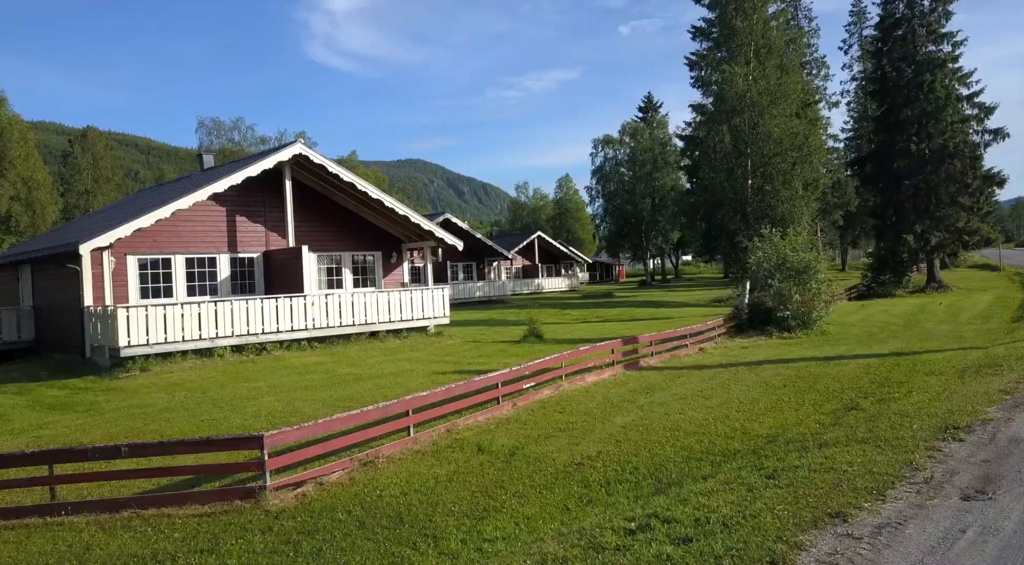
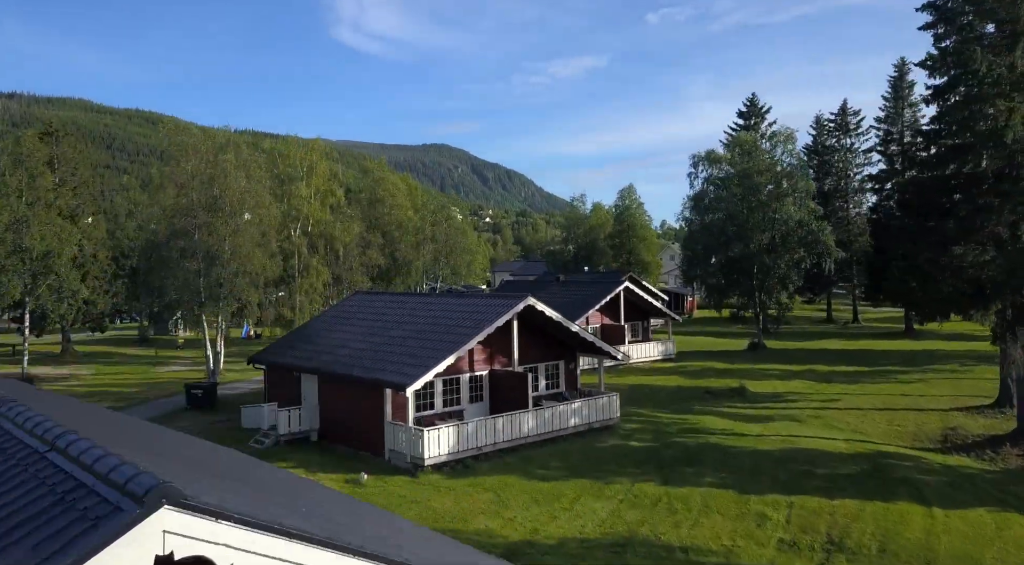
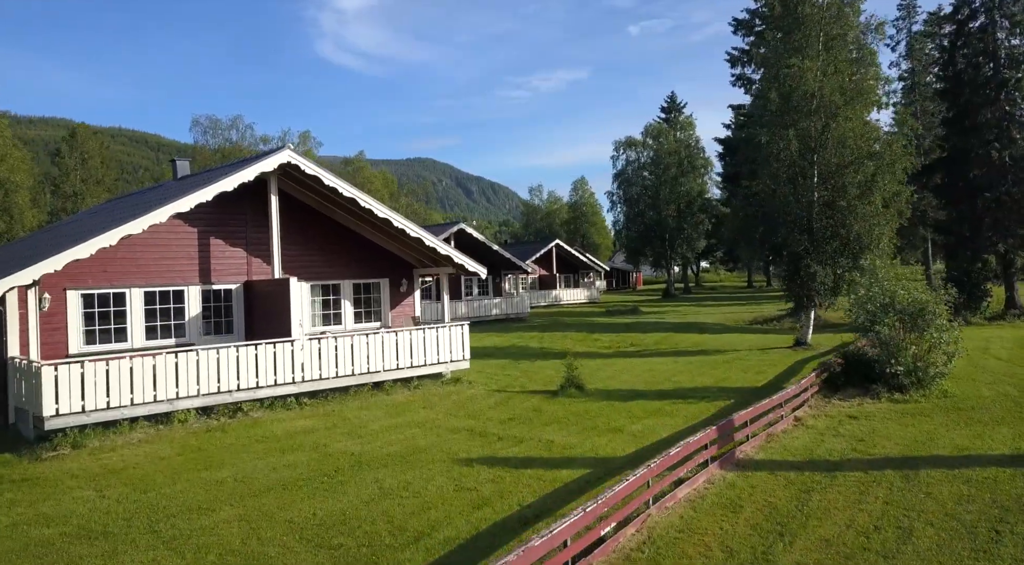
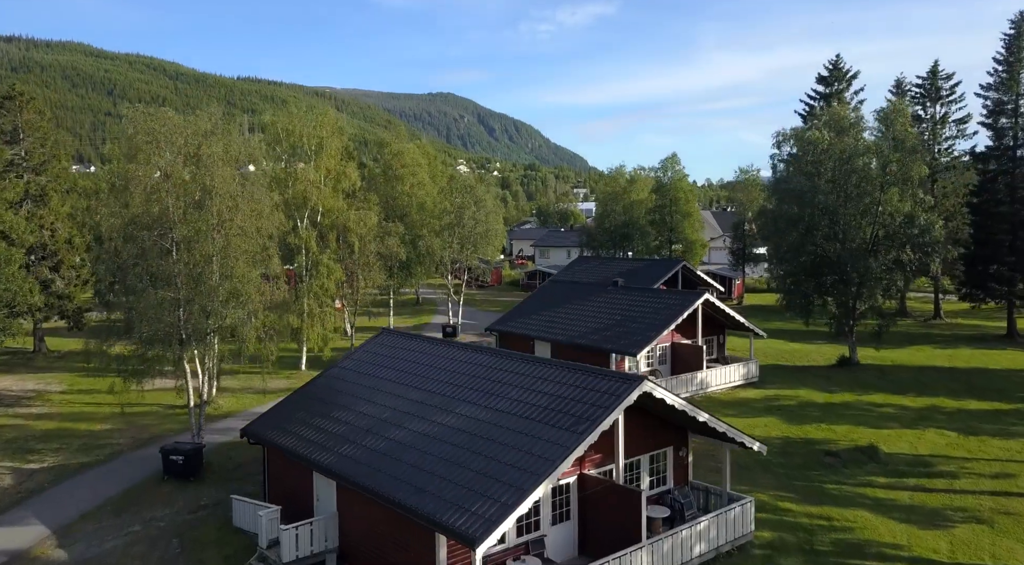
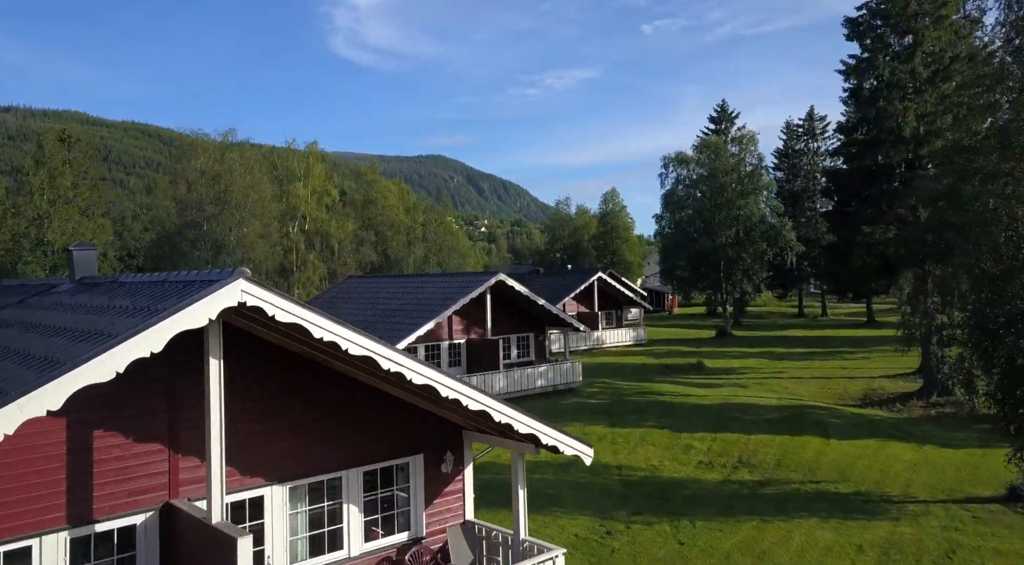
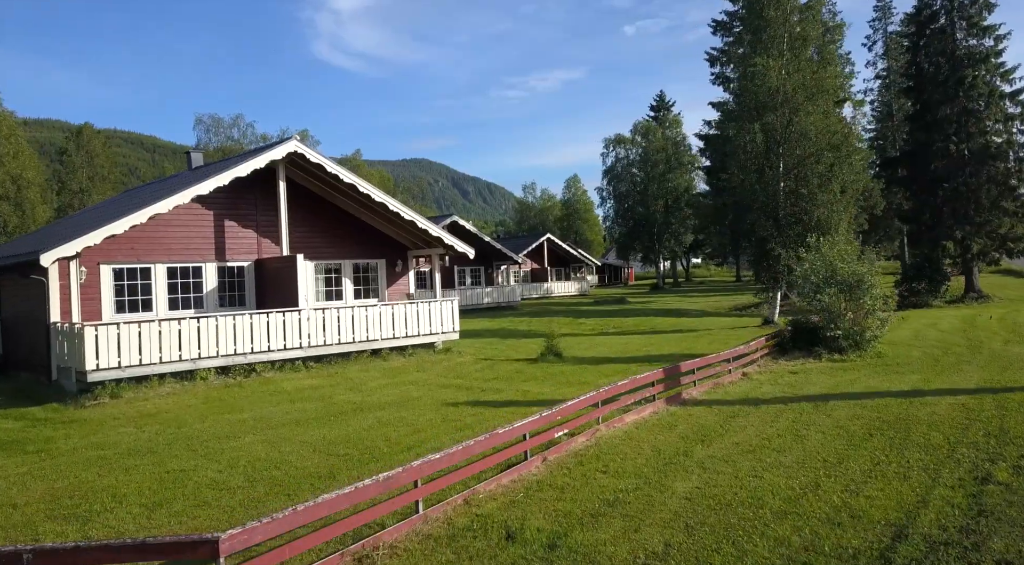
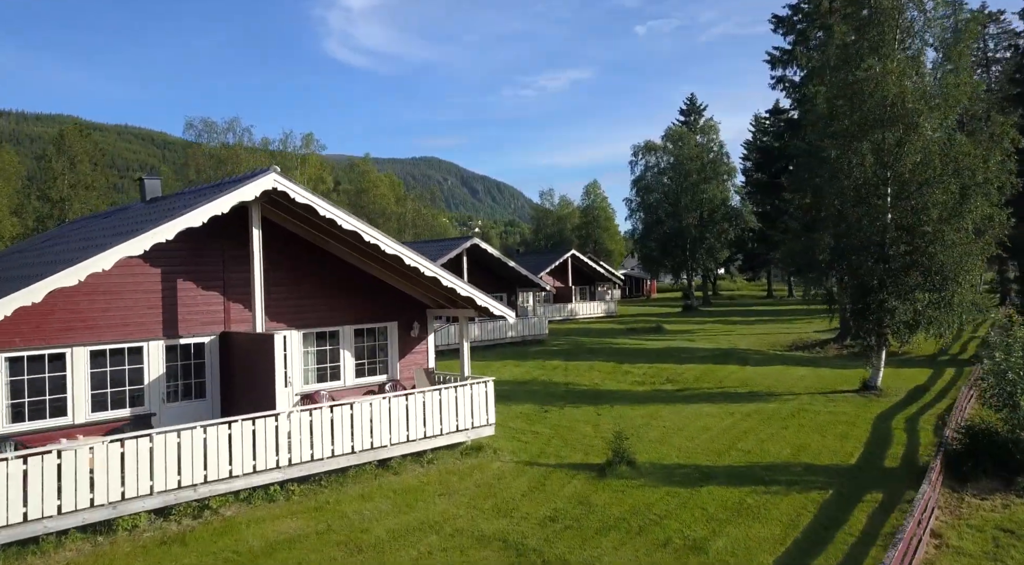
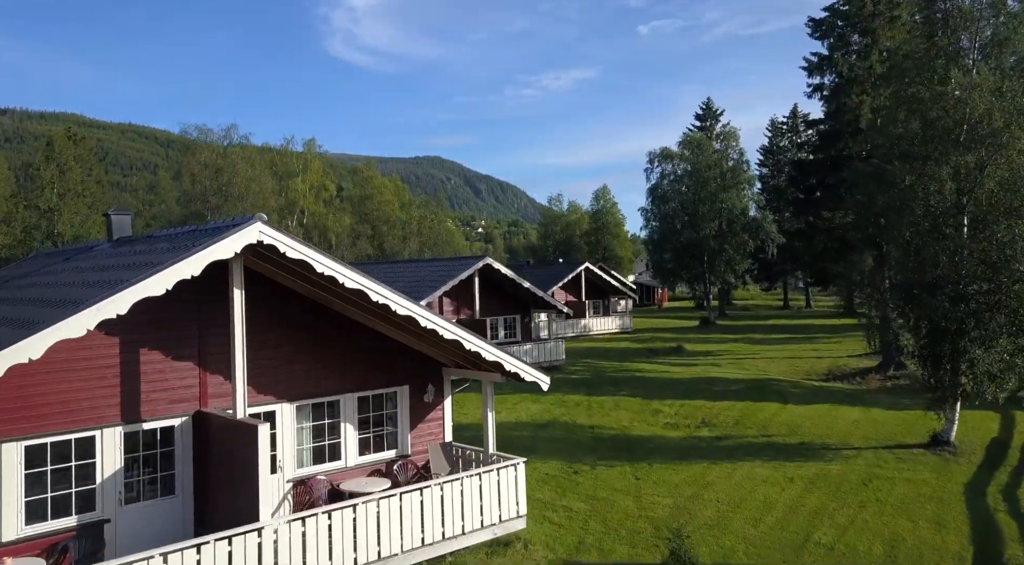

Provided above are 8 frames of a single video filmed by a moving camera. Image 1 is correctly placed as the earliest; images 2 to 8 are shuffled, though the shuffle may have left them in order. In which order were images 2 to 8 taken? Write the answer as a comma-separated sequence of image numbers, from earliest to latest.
6, 3, 7, 8, 5, 2, 4
